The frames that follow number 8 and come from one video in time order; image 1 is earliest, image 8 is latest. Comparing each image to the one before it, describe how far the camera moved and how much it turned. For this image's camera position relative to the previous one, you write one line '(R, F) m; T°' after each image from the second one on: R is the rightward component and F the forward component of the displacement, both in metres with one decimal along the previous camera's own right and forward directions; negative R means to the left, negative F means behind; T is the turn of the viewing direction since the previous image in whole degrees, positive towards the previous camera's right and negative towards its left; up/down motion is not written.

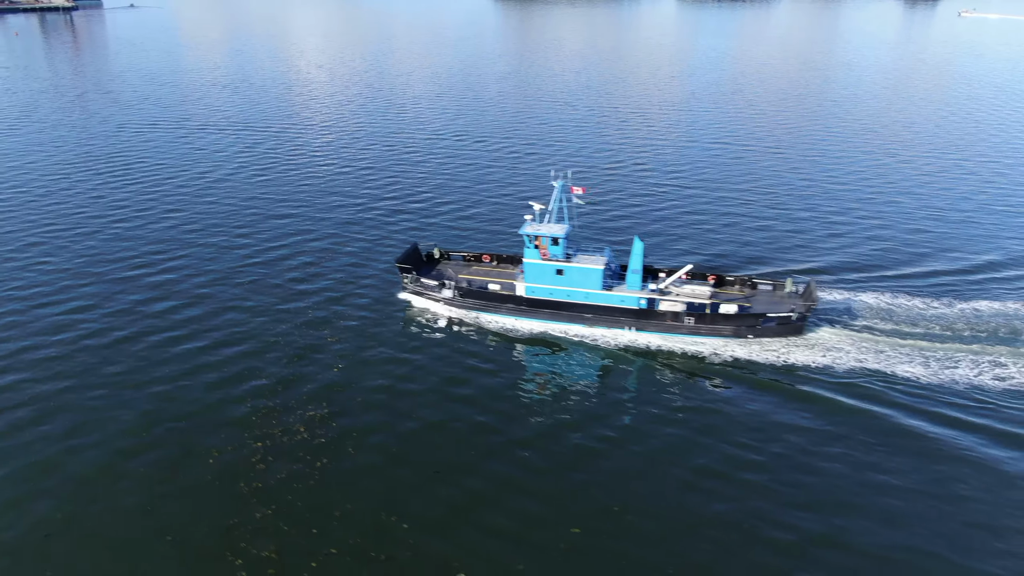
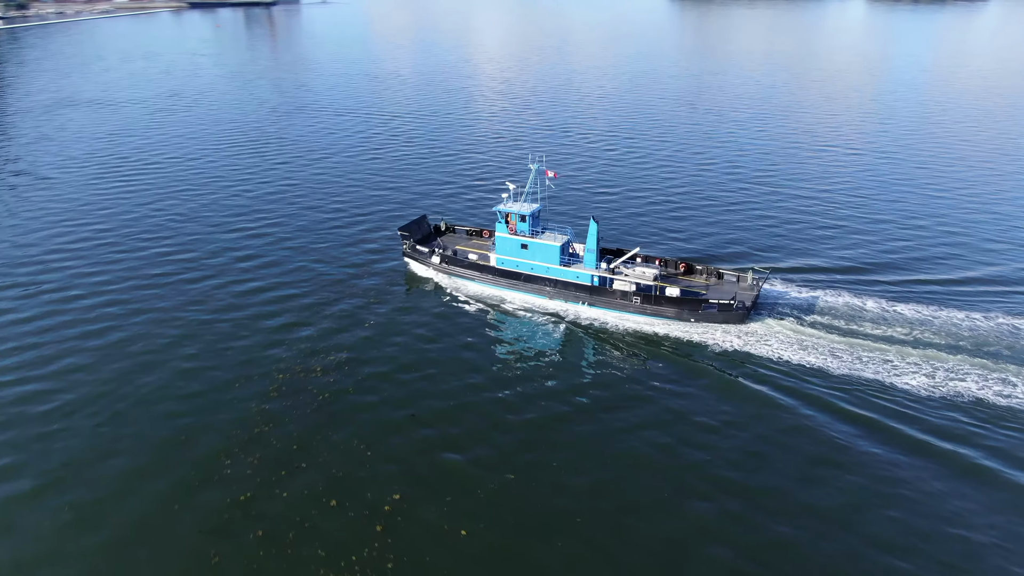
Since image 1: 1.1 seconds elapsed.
(+8.4, -3.0) m; -12°
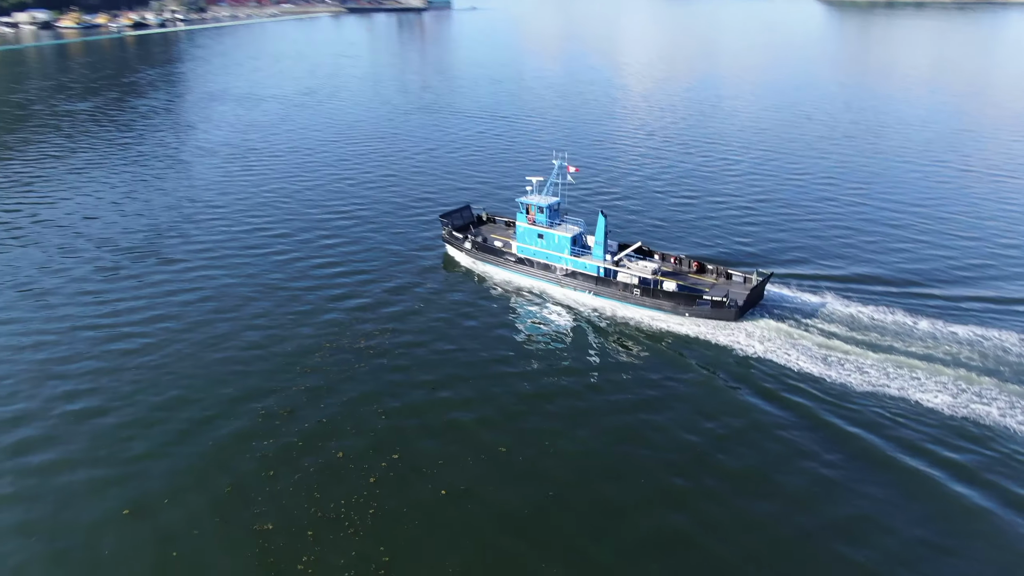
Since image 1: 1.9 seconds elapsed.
(+5.6, -2.6) m; -10°
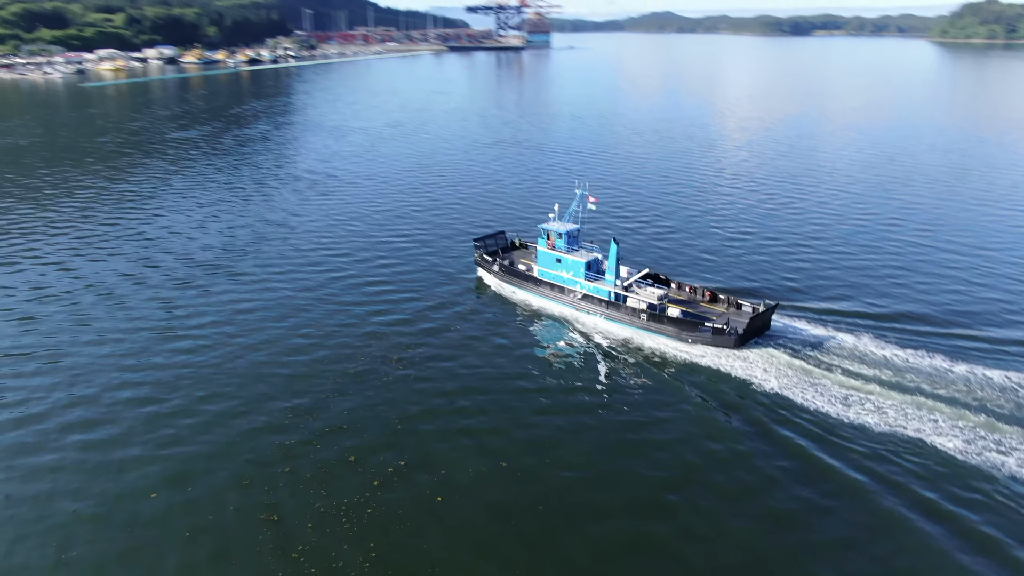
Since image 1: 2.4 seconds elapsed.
(+3.6, -2.1) m; -7°
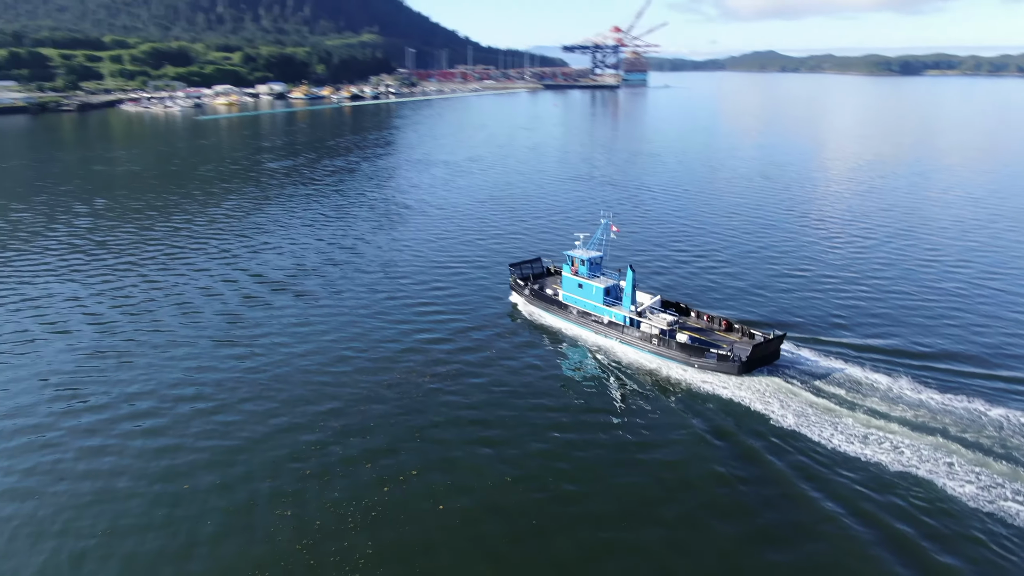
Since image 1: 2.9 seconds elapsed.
(+3.6, -2.2) m; -7°
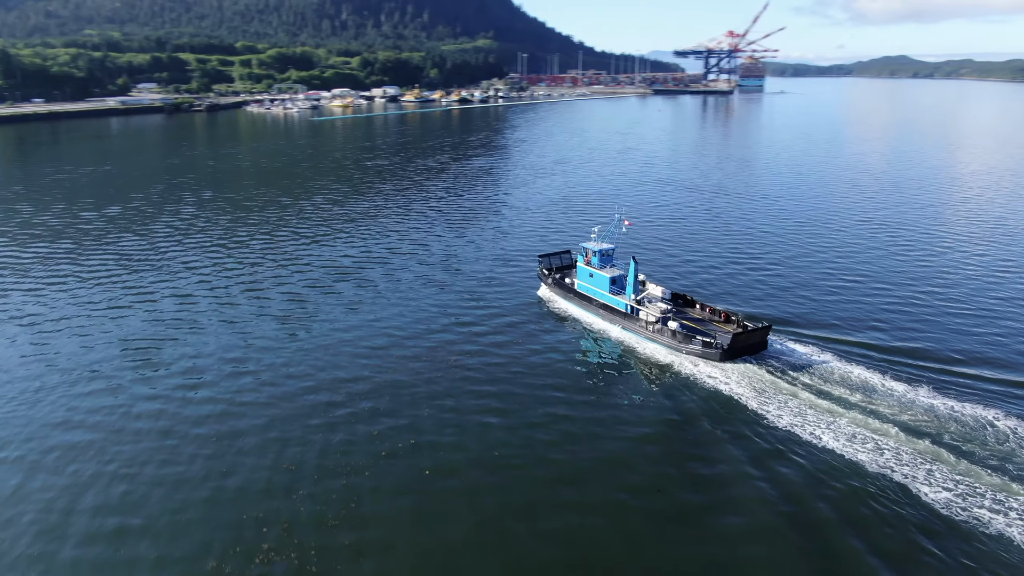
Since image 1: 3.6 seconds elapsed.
(+5.3, -3.3) m; -8°
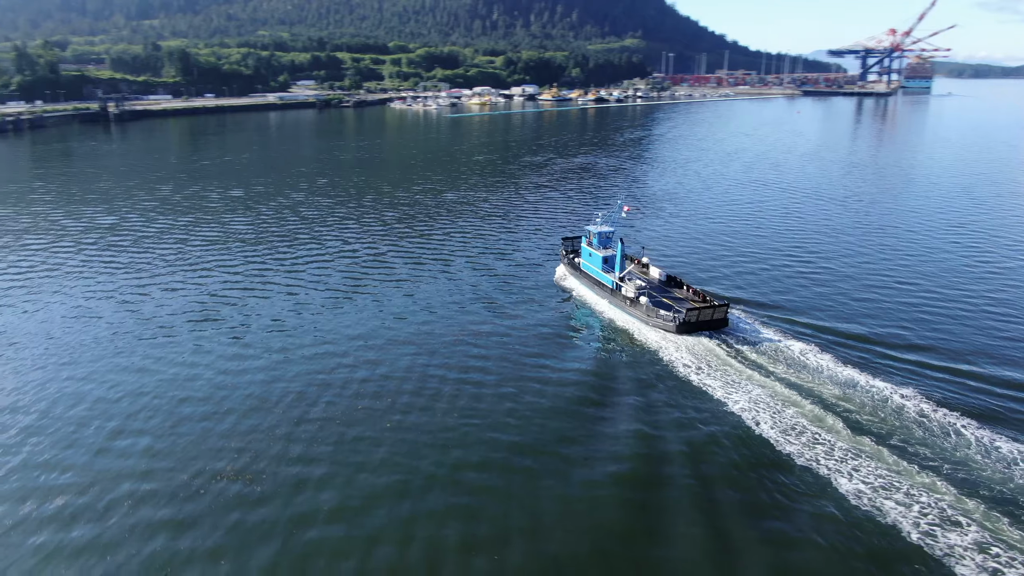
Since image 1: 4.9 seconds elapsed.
(+8.5, -4.1) m; -10°
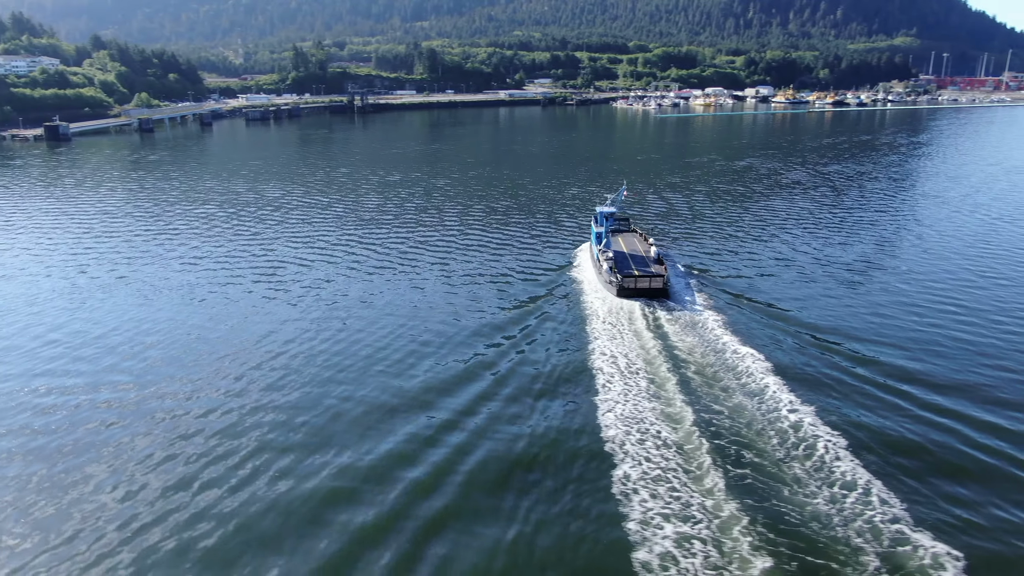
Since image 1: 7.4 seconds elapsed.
(+16.5, -2.3) m; -17°
